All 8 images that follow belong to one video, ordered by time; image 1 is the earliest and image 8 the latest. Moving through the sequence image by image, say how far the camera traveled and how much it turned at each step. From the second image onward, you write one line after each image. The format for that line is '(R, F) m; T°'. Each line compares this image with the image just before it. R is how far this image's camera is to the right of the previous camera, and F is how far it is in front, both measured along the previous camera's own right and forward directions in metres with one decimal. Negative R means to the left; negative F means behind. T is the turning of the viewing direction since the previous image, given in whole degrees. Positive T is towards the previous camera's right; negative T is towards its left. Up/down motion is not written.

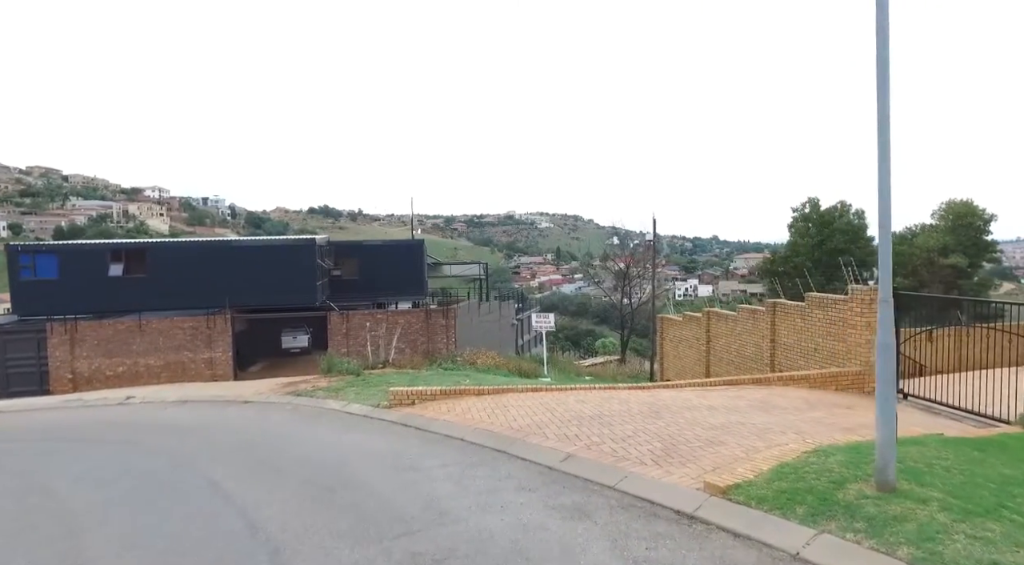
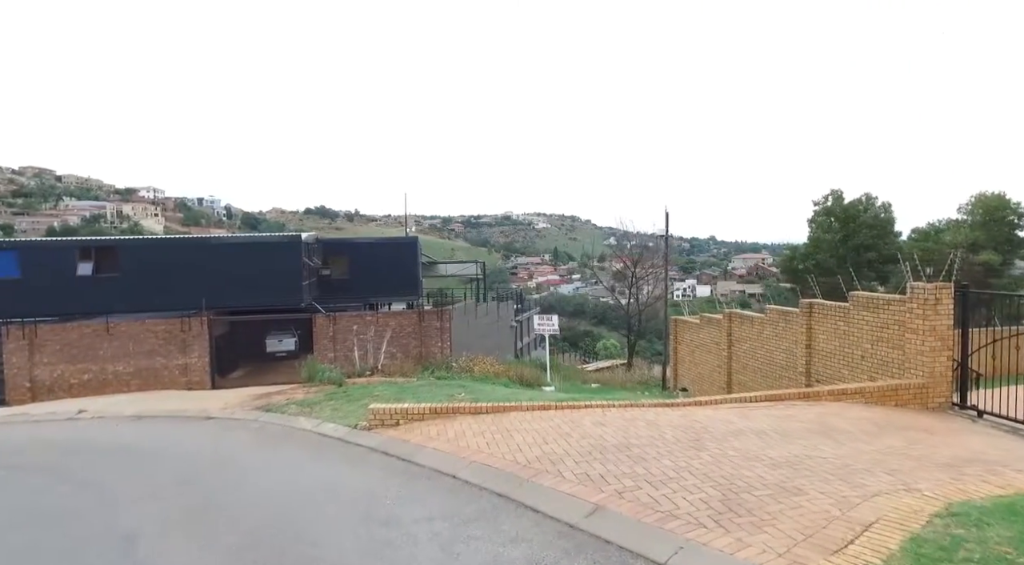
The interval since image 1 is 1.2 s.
(-0.1, +1.8) m; 0°
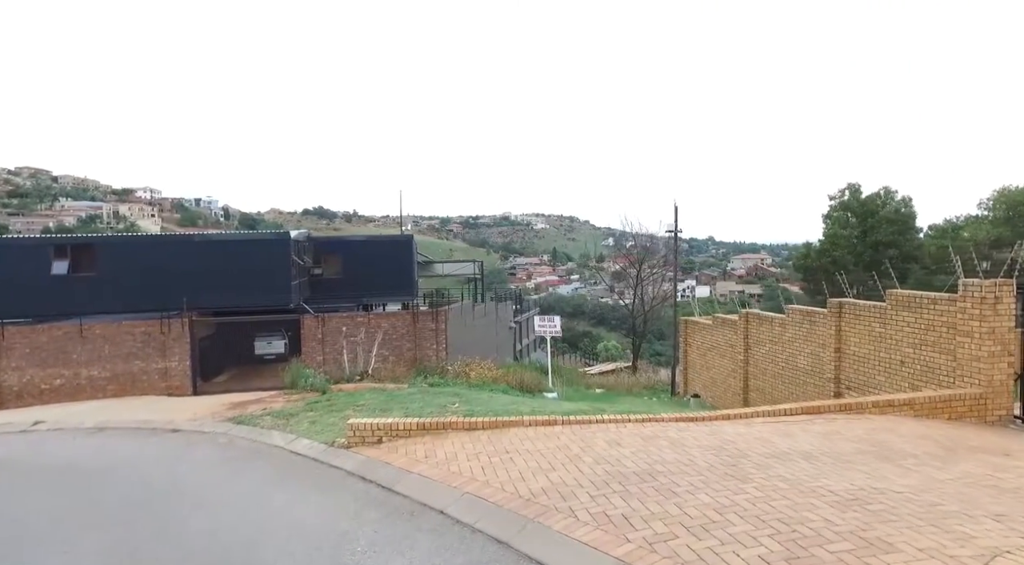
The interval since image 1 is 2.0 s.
(0.0, +1.2) m; 0°
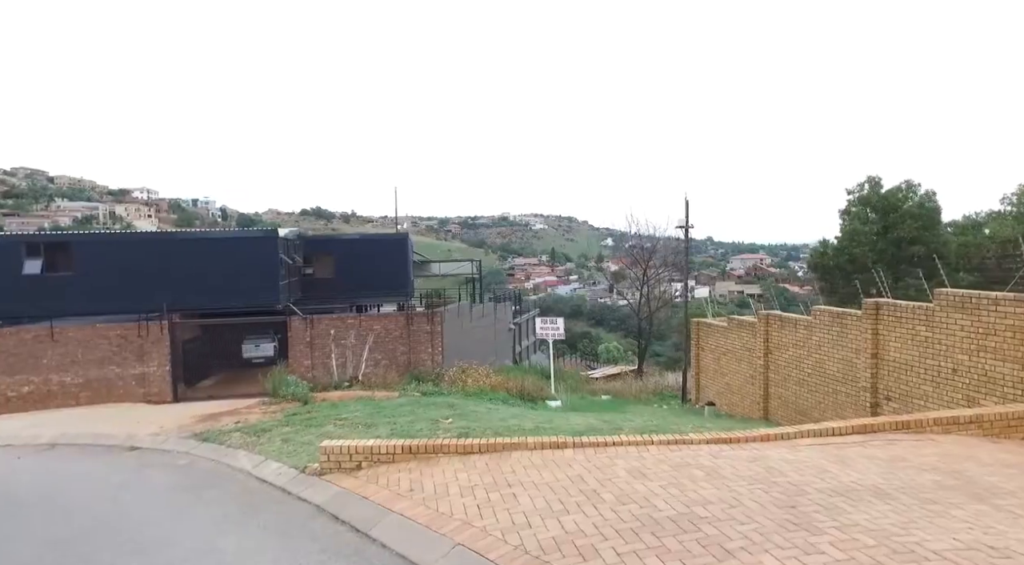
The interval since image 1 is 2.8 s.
(0.0, +1.2) m; 0°
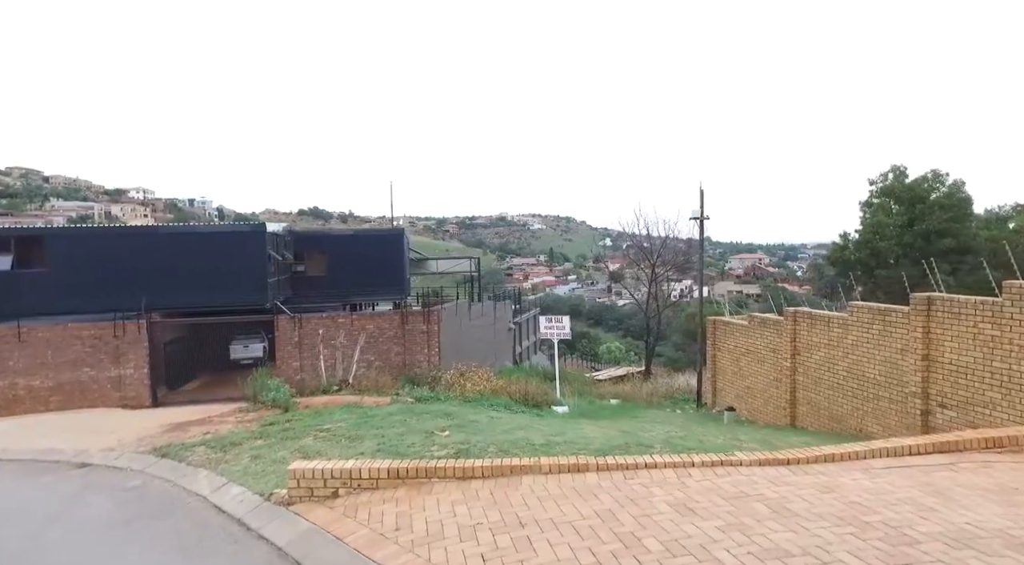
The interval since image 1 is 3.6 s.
(-0.1, +1.3) m; 0°
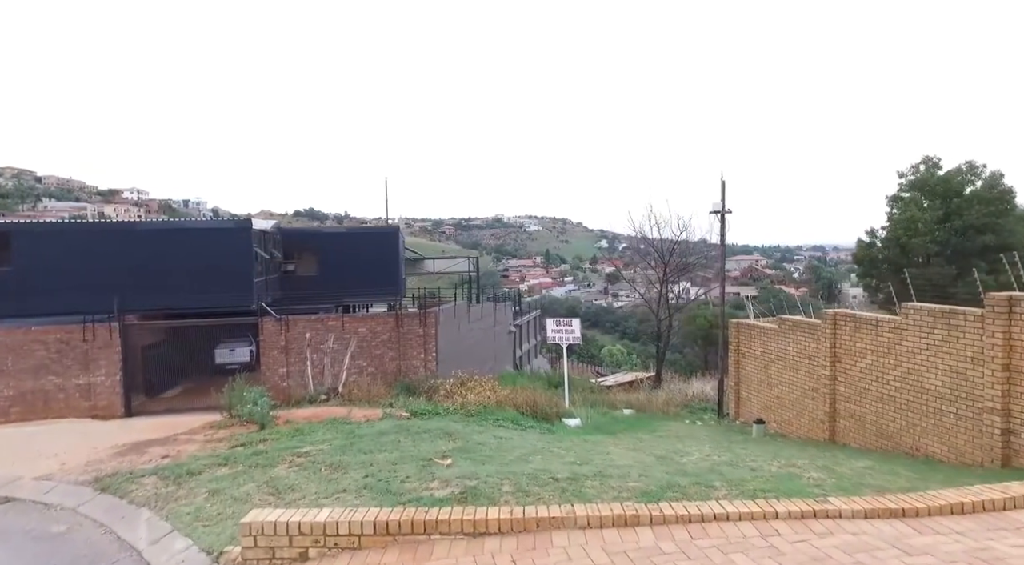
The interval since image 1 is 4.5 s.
(-0.2, +1.4) m; 0°
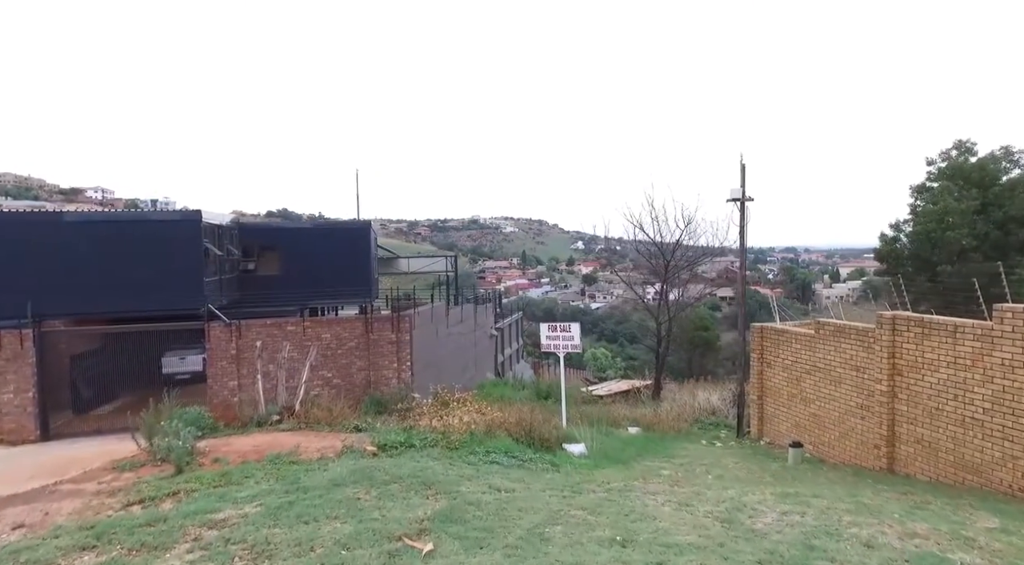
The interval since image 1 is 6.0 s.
(-0.2, +2.2) m; +2°
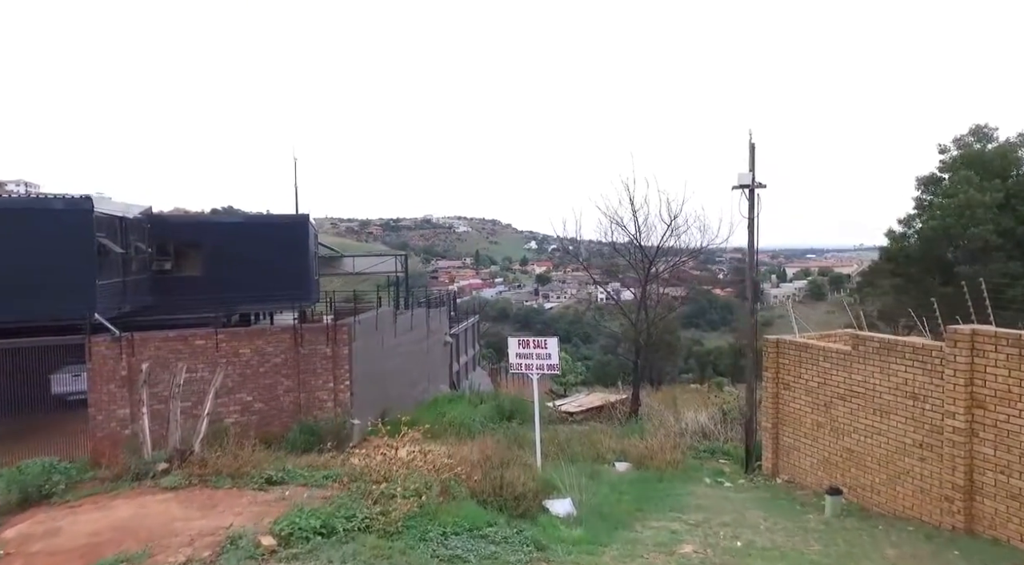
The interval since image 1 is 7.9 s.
(-0.1, +2.6) m; +4°
